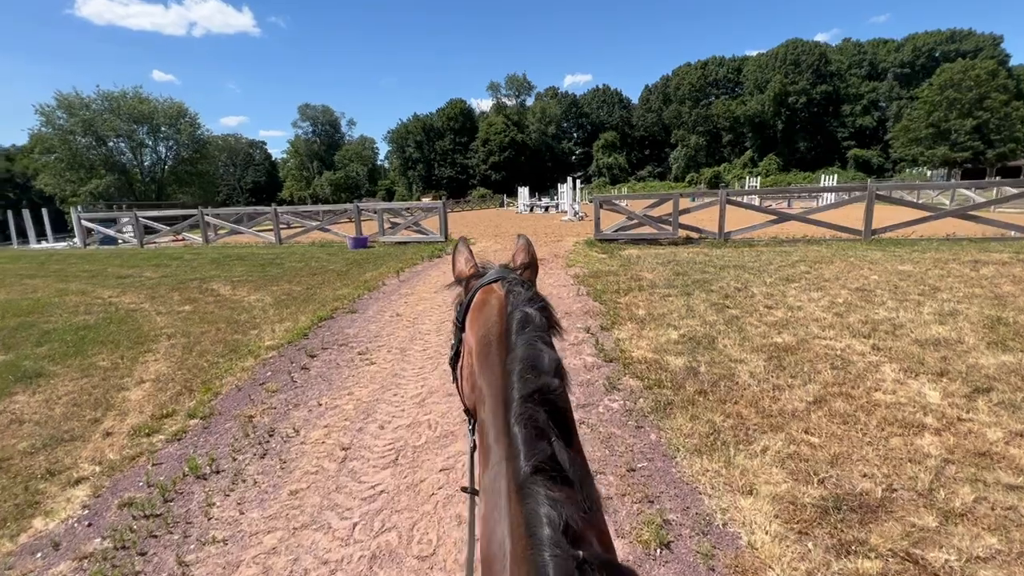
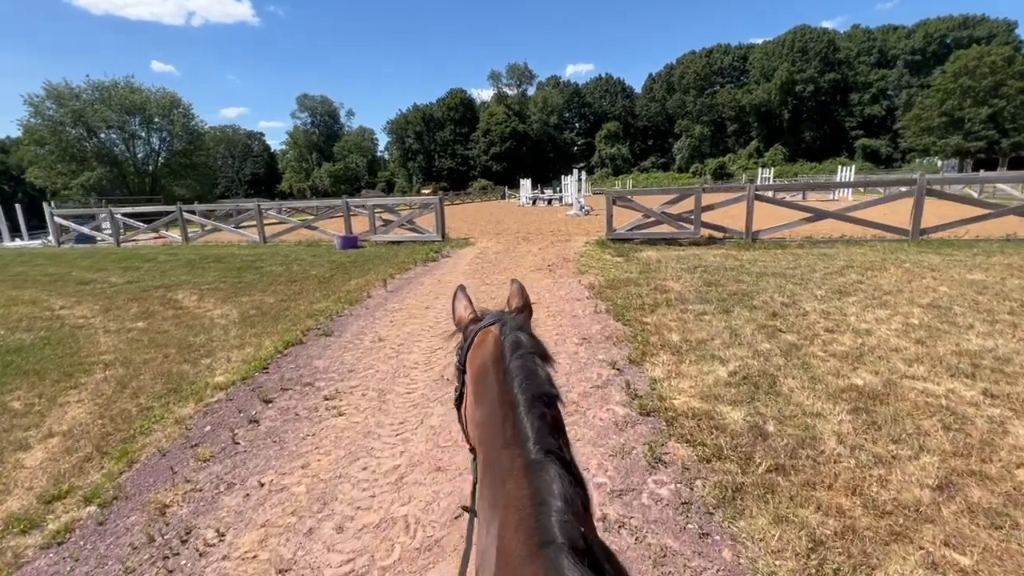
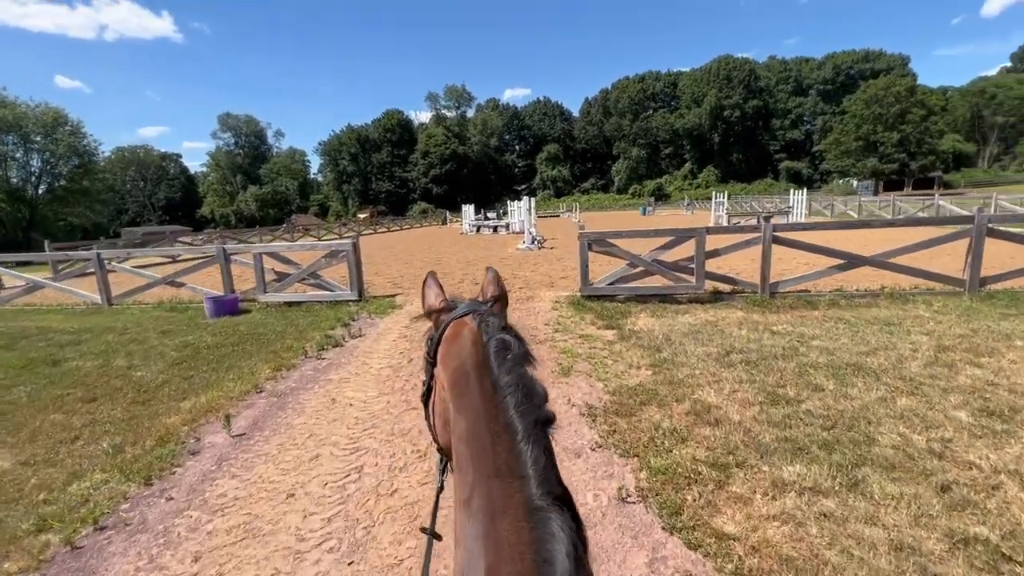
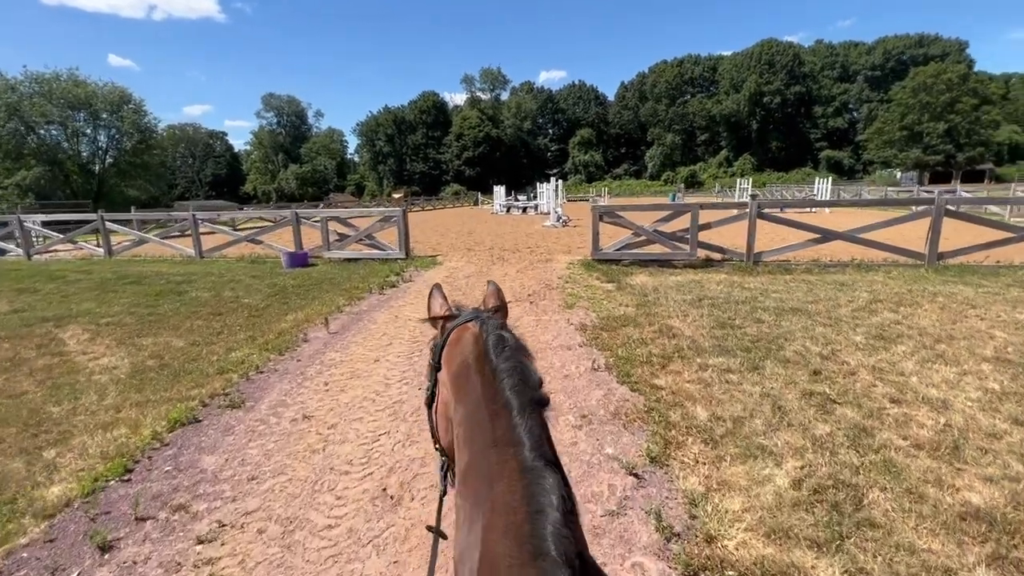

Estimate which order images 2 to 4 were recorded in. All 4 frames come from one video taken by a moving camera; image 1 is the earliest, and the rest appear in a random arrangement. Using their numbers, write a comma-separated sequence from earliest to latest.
2, 4, 3
